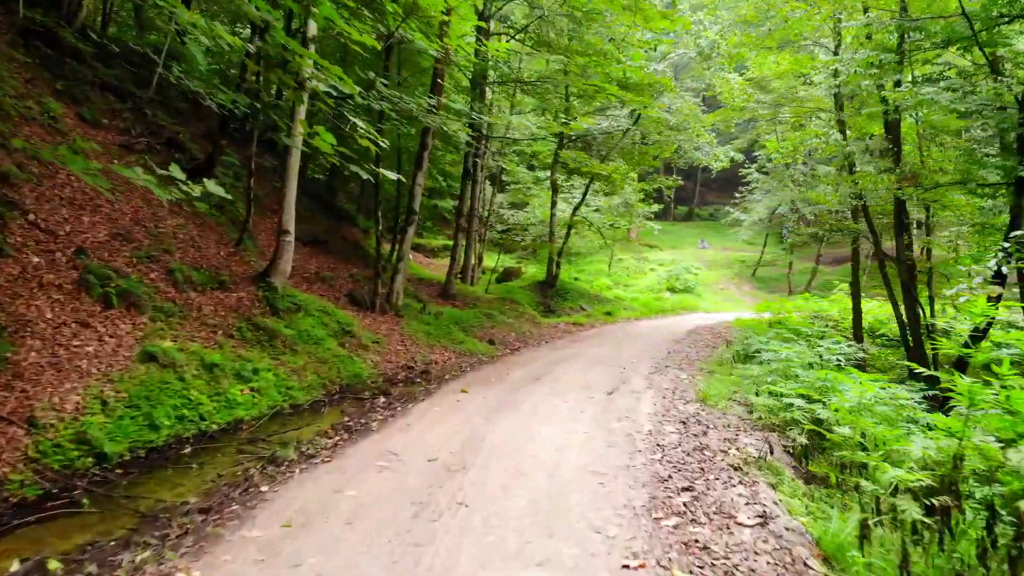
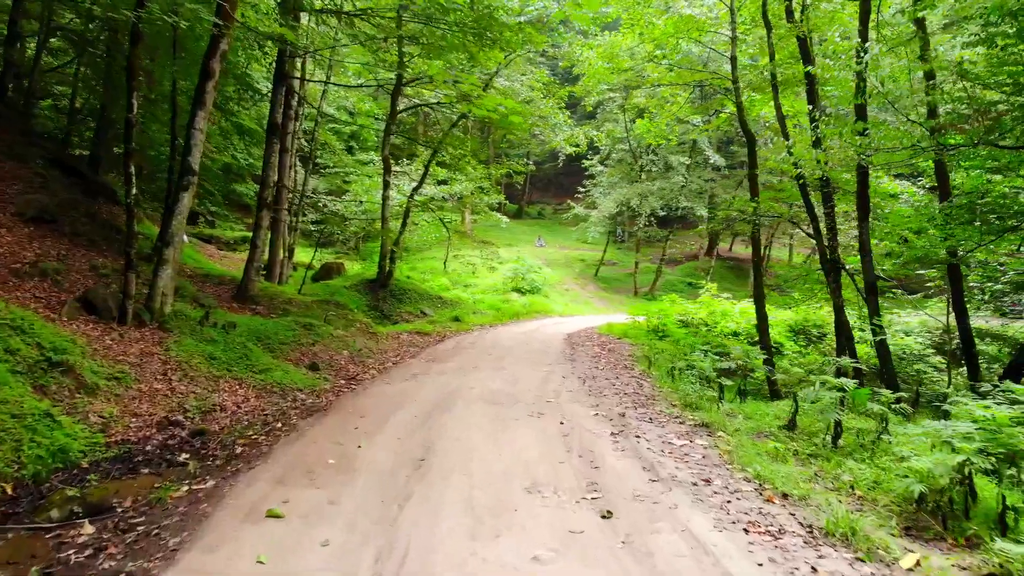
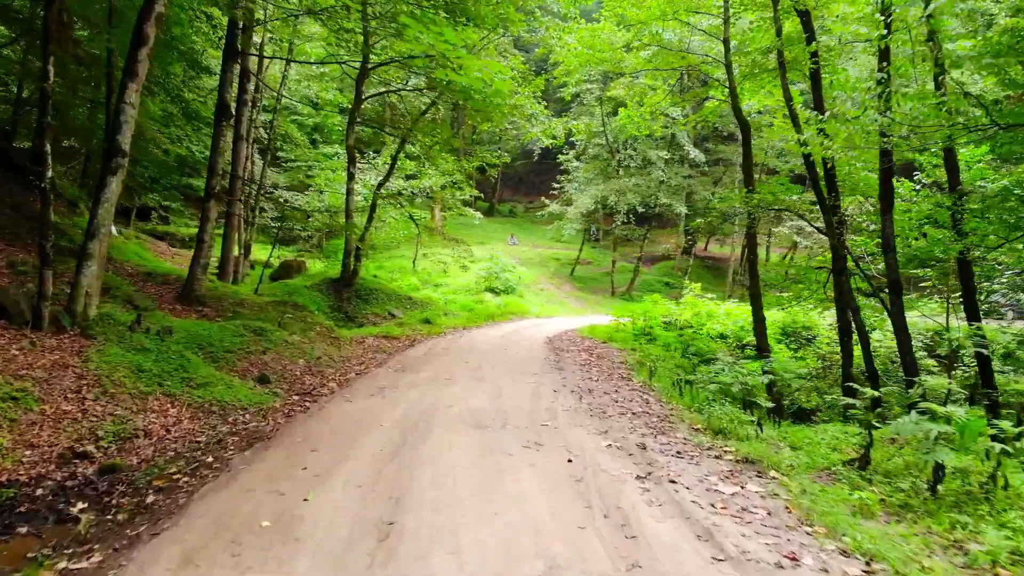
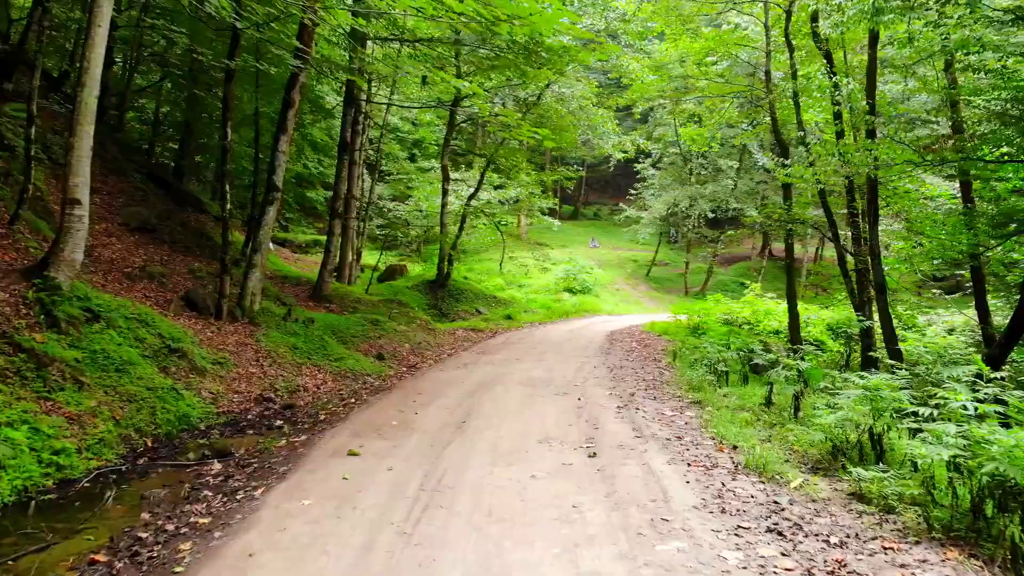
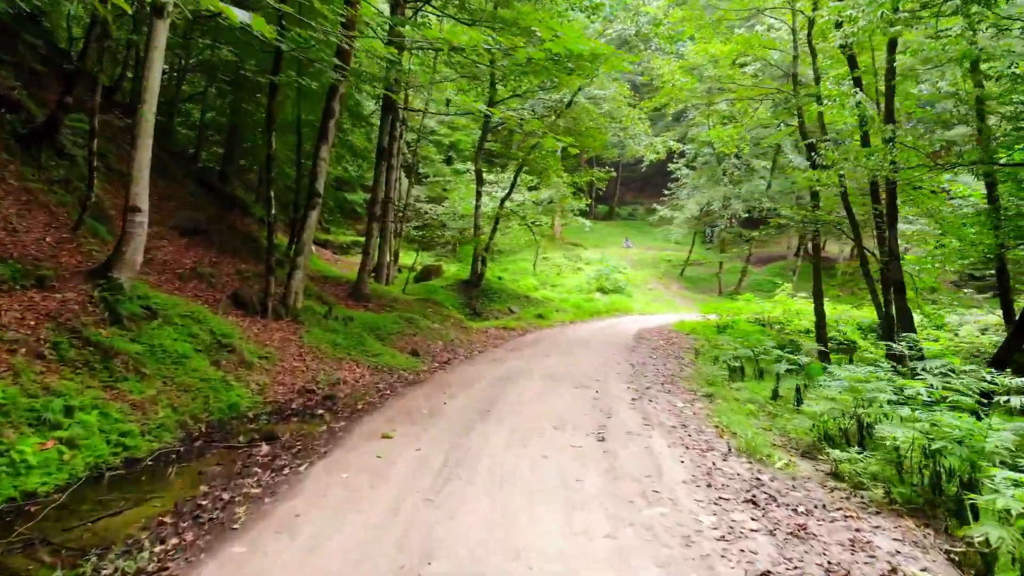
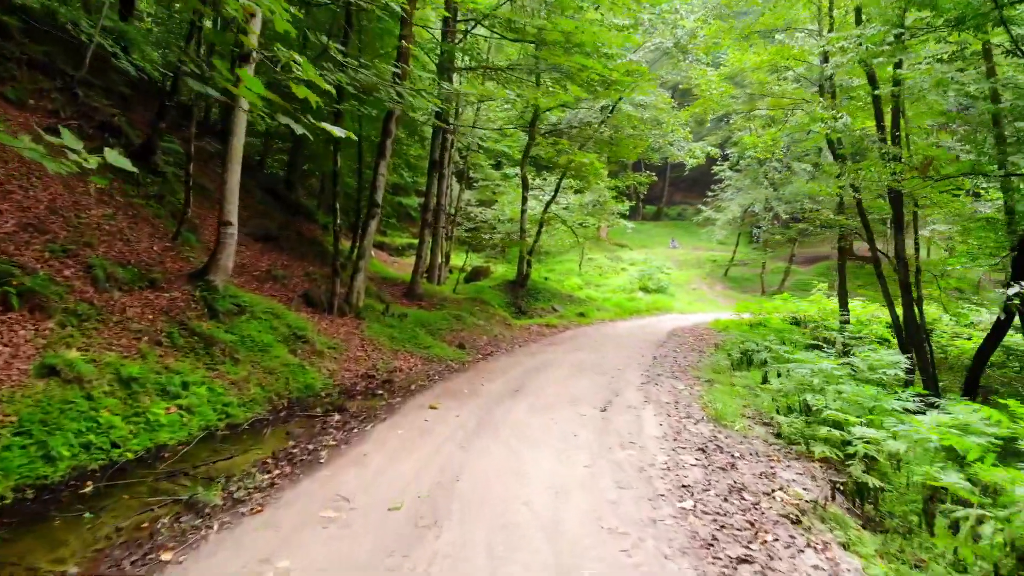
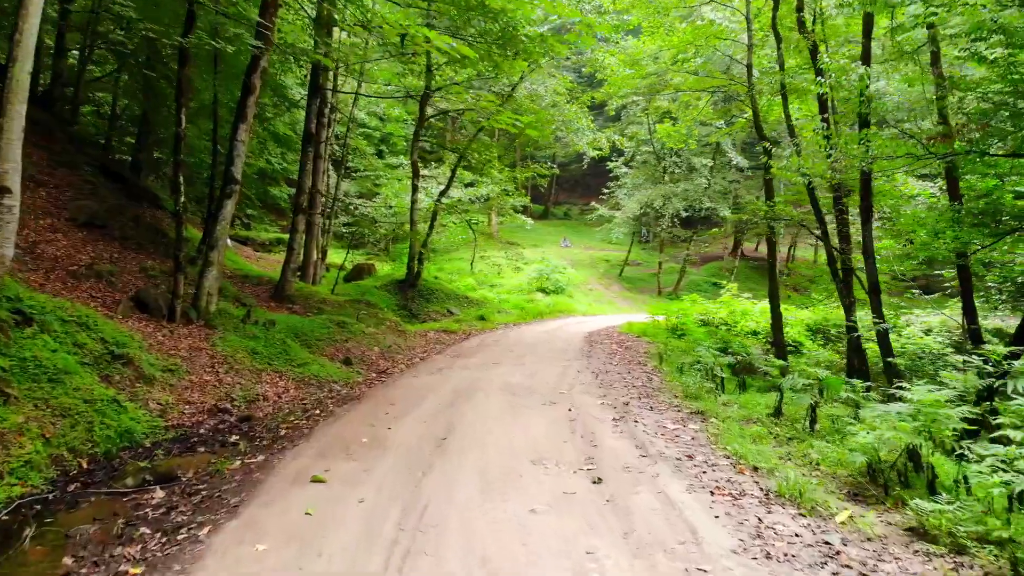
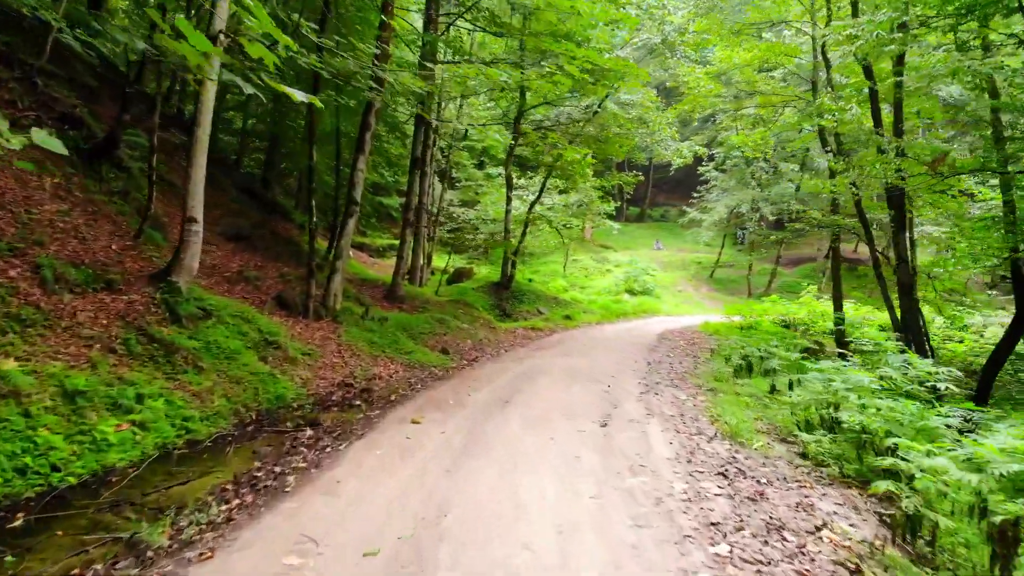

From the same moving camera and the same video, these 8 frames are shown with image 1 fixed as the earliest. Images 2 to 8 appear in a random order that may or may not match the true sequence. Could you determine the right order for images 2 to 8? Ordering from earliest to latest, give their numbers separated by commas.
6, 8, 5, 4, 7, 2, 3
